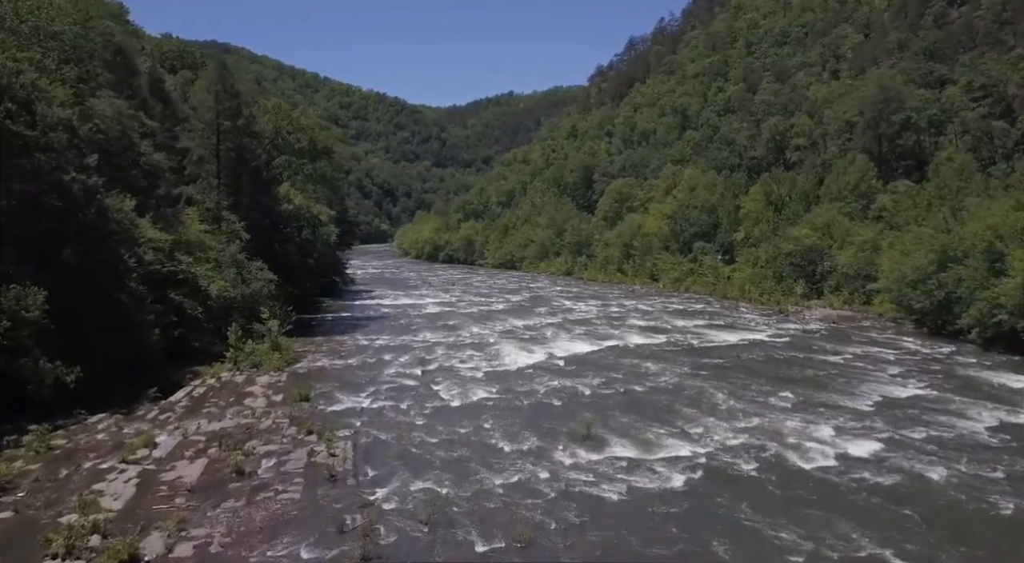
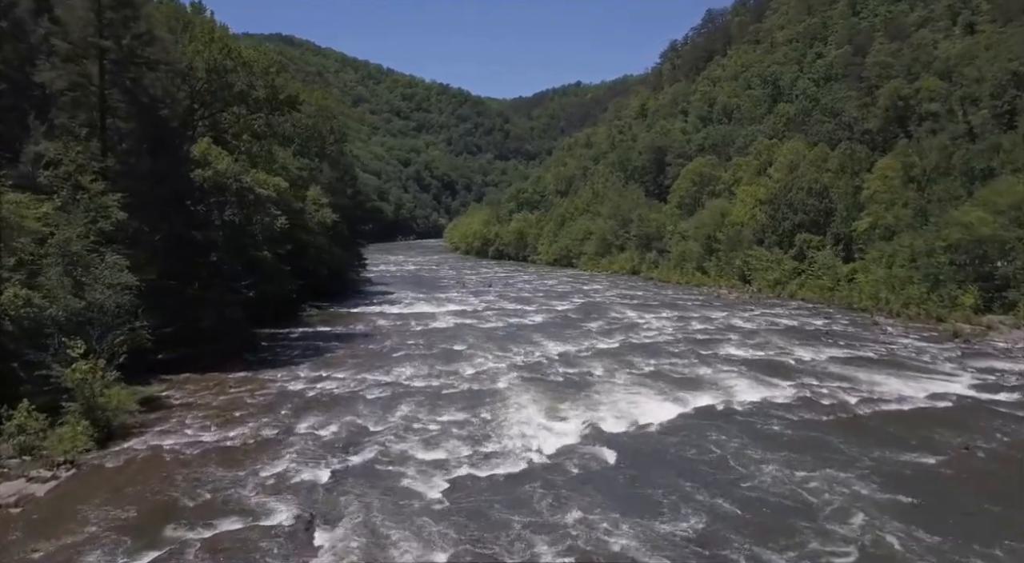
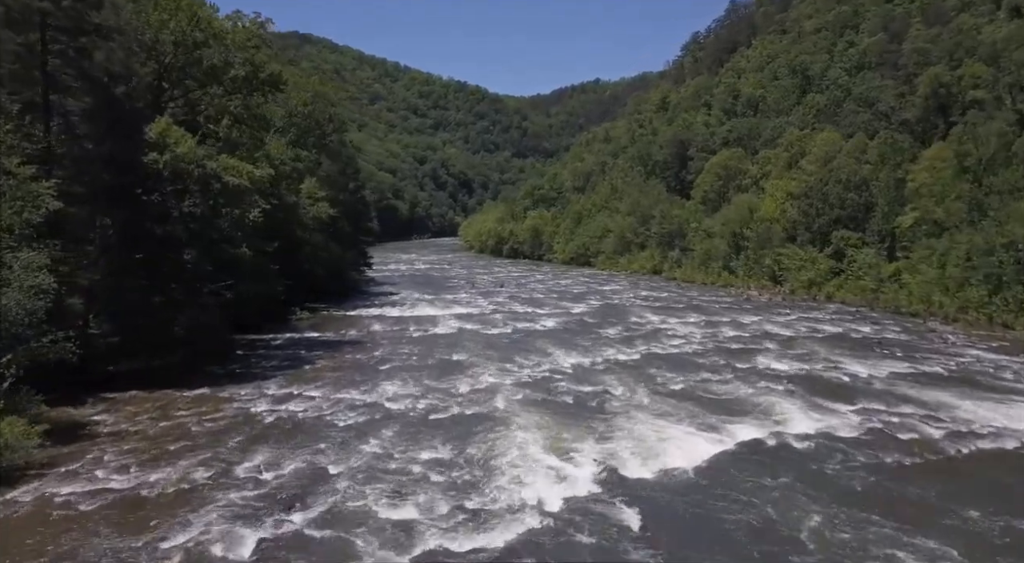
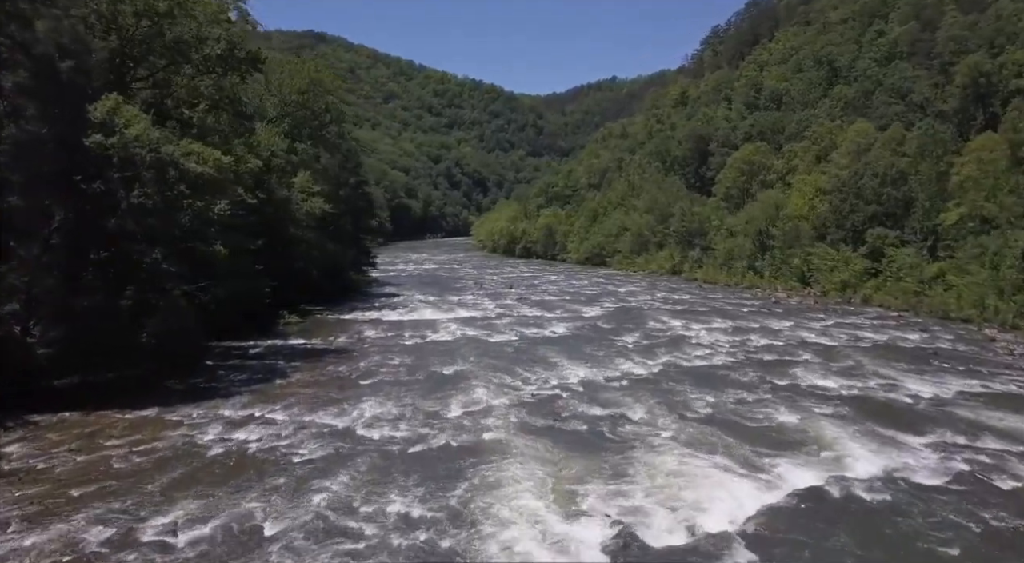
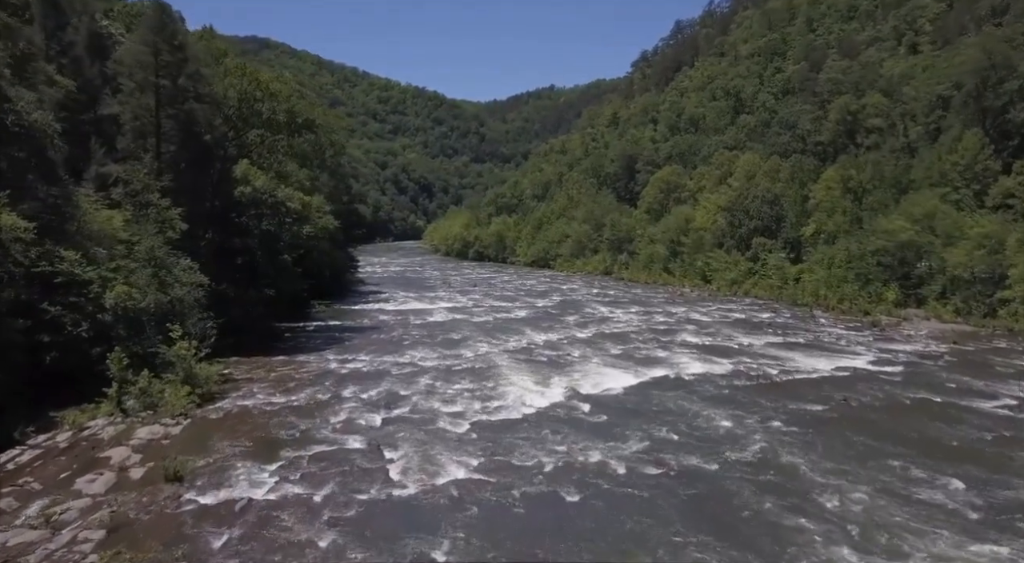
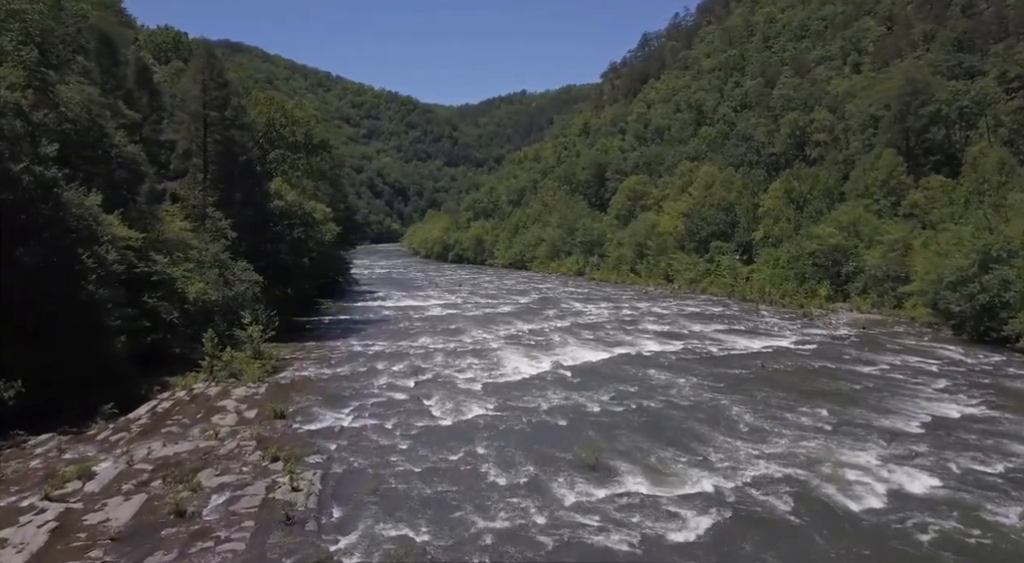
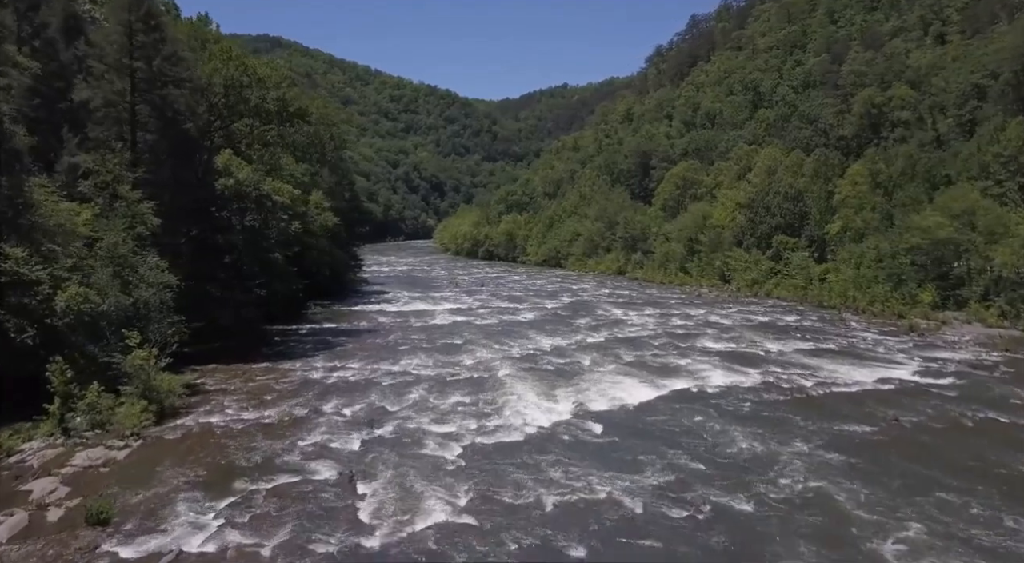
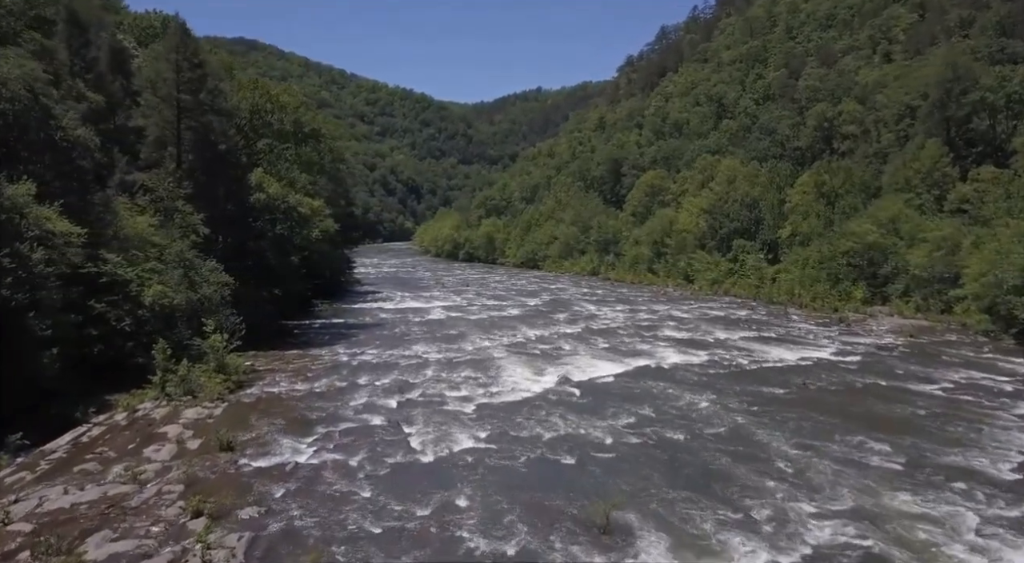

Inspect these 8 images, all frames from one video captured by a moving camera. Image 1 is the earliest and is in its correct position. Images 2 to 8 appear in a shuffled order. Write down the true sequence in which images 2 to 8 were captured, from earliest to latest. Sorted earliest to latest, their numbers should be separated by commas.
6, 8, 5, 7, 2, 3, 4
